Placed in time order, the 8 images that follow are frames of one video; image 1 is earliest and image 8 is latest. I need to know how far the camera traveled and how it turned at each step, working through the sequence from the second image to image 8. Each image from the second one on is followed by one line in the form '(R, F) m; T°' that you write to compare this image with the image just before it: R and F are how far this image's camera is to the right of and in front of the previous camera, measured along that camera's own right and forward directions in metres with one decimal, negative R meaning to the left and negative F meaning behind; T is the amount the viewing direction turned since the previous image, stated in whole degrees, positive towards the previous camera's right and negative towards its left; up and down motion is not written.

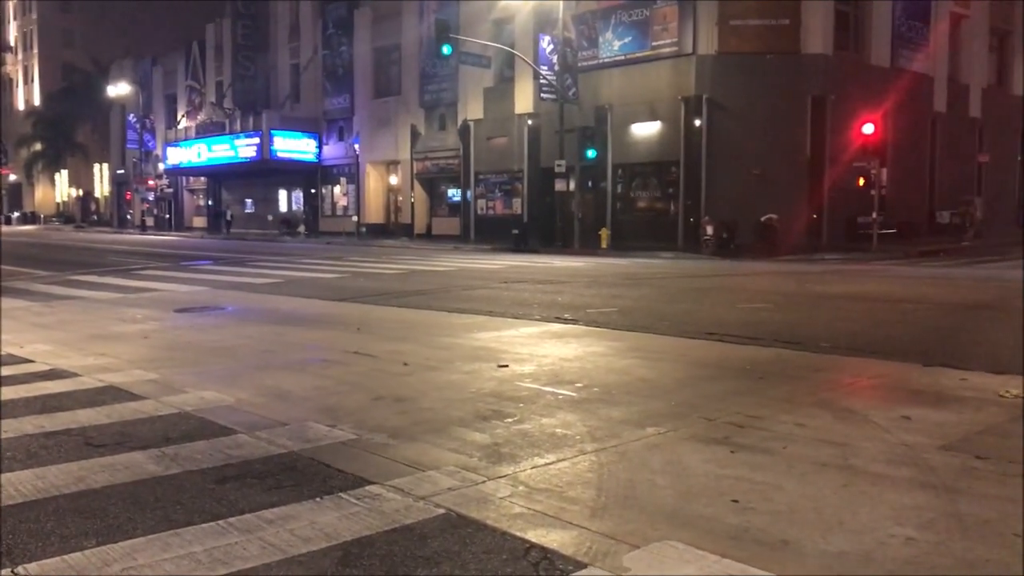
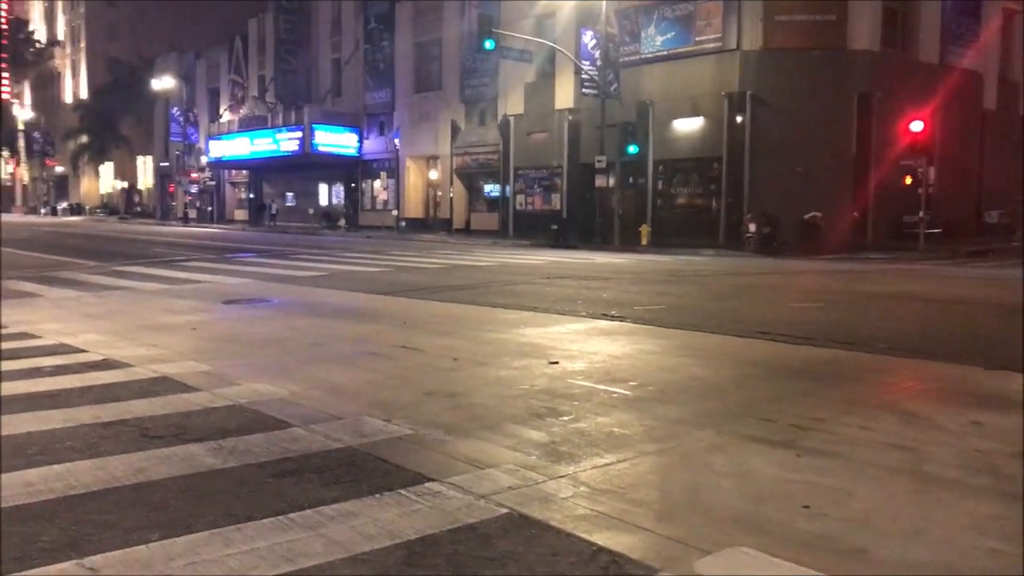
(-0.1, +0.1) m; -2°
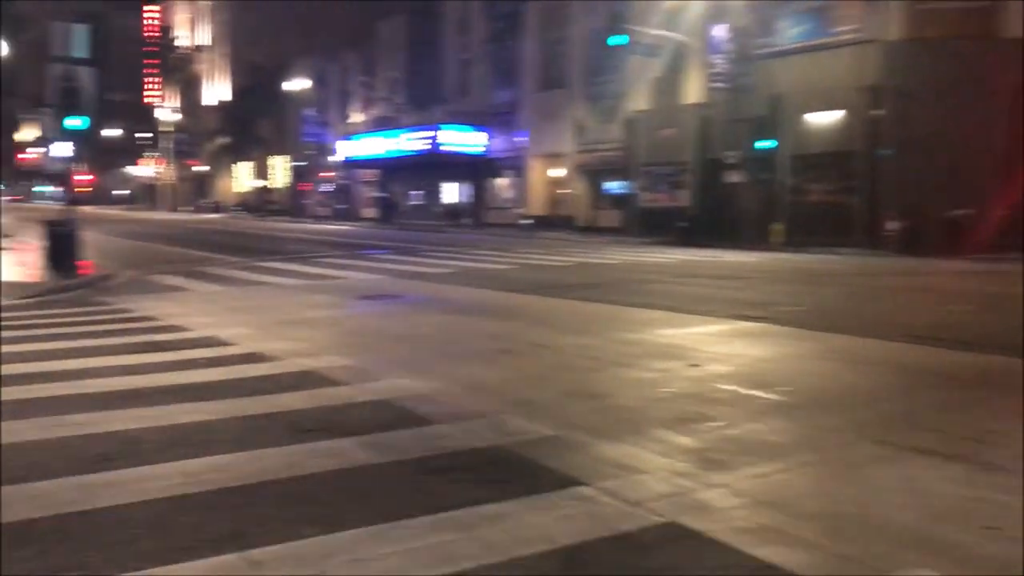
(-0.2, +0.1) m; -7°
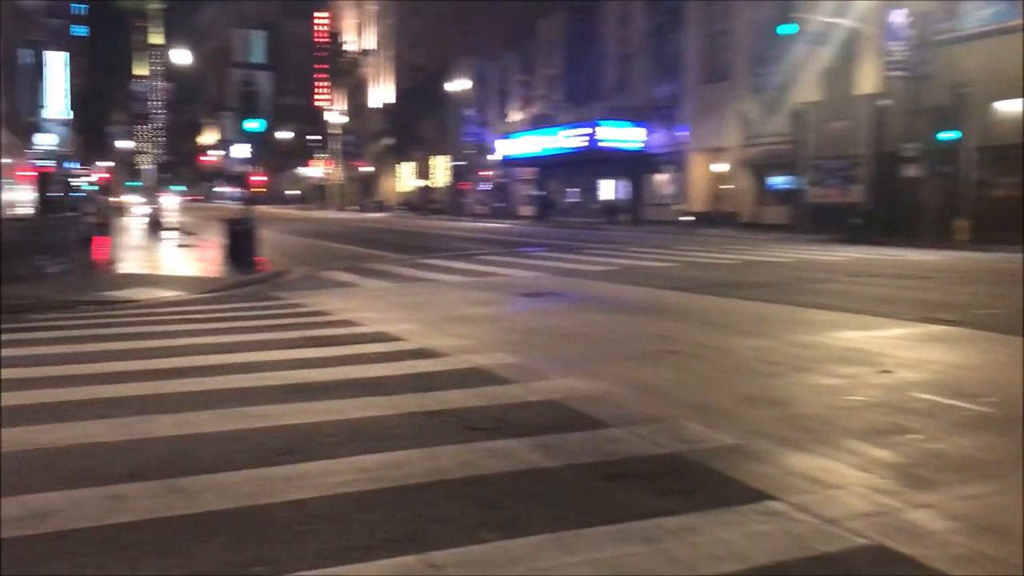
(-0.1, +0.2) m; -9°
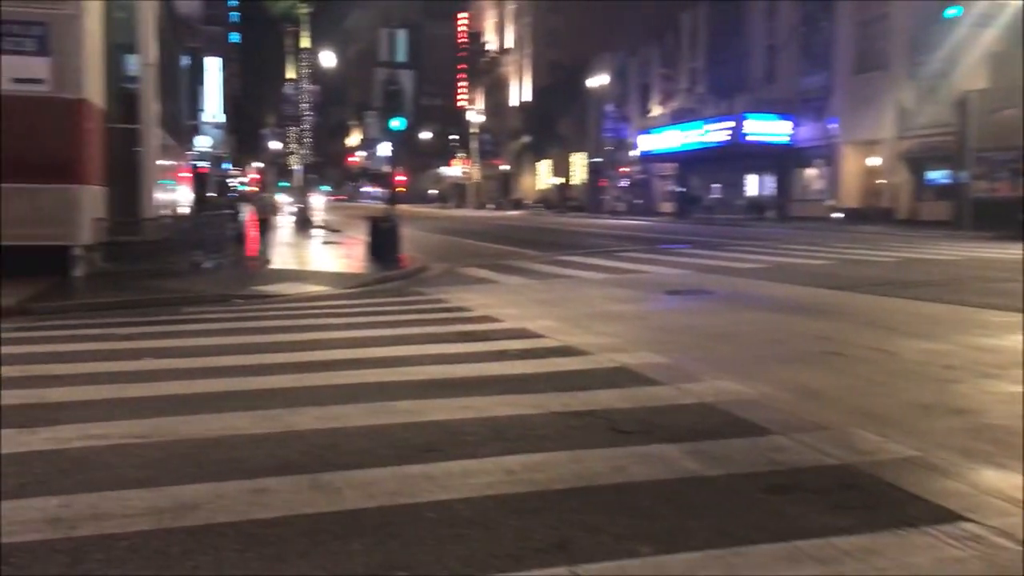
(-0.1, +0.3) m; -8°
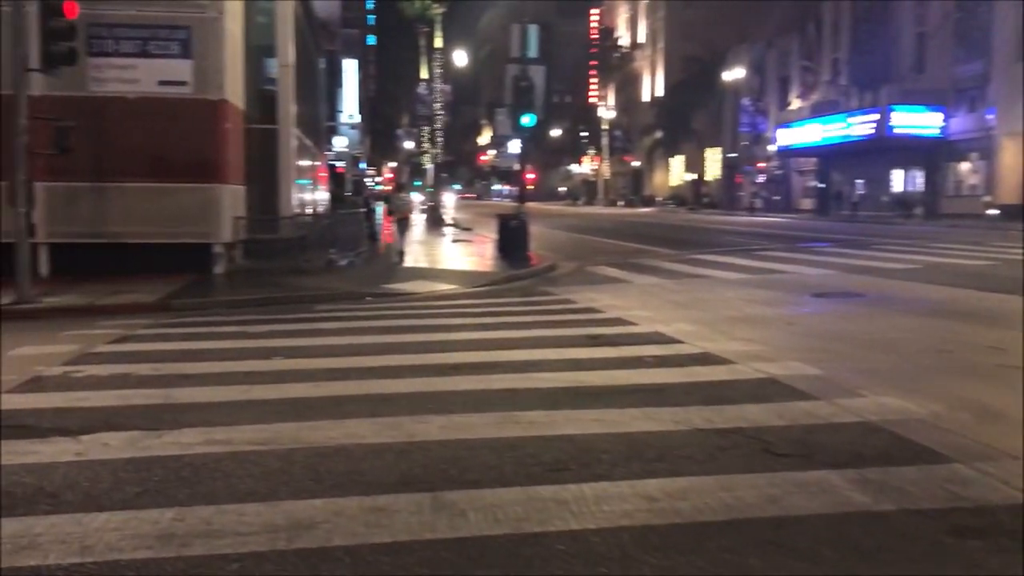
(-0.1, +0.4) m; -8°
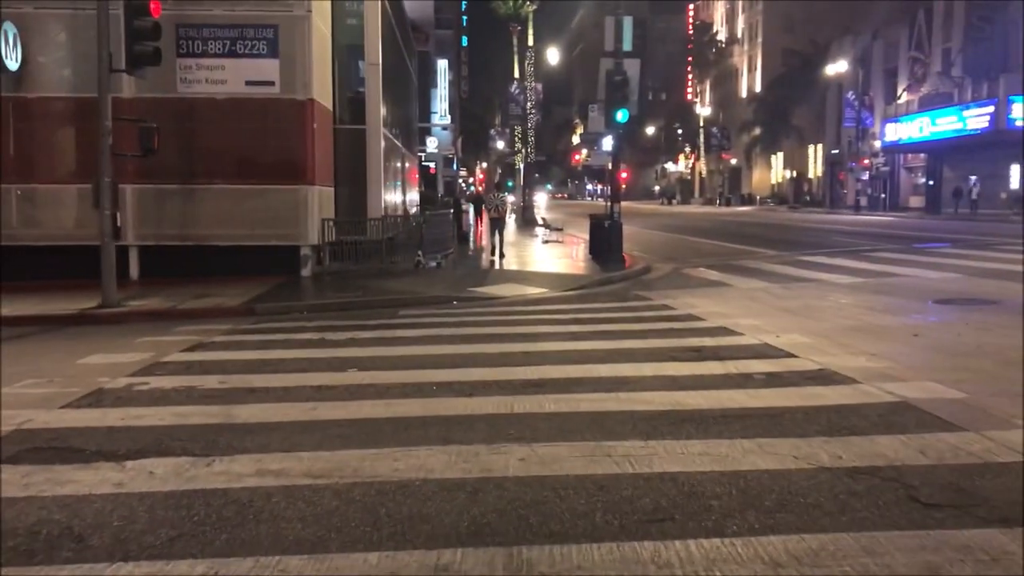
(0.0, +0.7) m; -6°
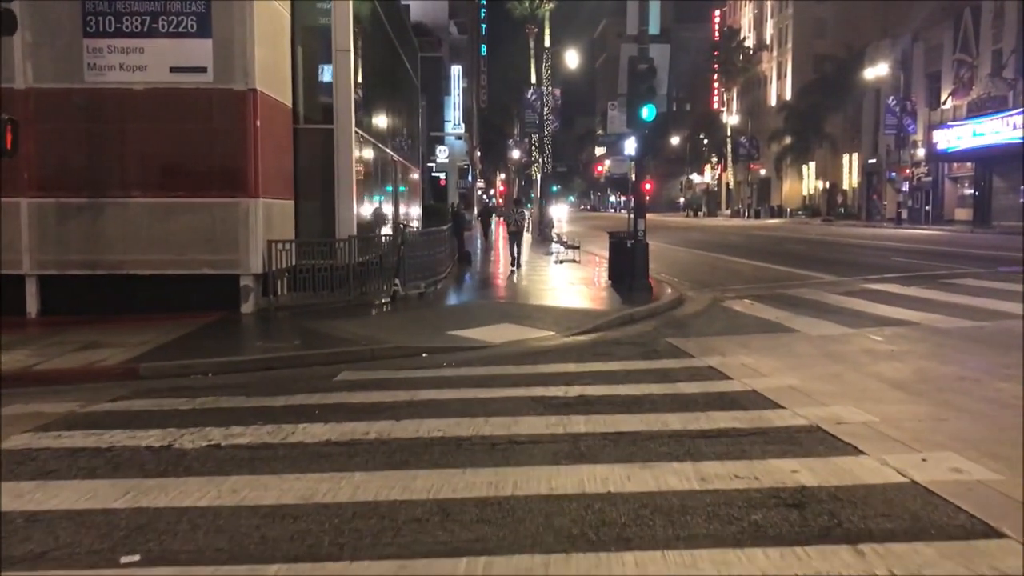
(+0.4, +3.9) m; -1°
